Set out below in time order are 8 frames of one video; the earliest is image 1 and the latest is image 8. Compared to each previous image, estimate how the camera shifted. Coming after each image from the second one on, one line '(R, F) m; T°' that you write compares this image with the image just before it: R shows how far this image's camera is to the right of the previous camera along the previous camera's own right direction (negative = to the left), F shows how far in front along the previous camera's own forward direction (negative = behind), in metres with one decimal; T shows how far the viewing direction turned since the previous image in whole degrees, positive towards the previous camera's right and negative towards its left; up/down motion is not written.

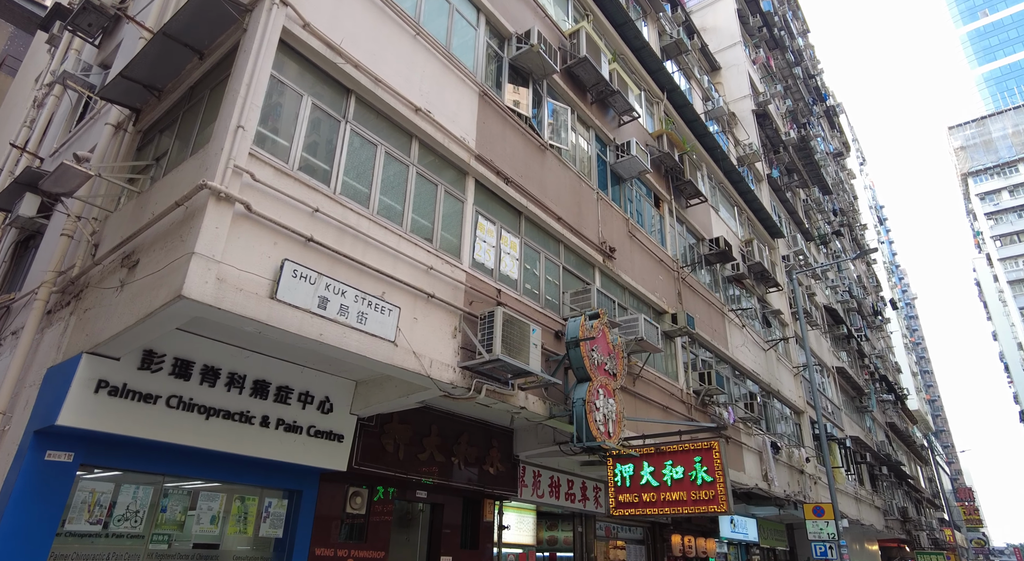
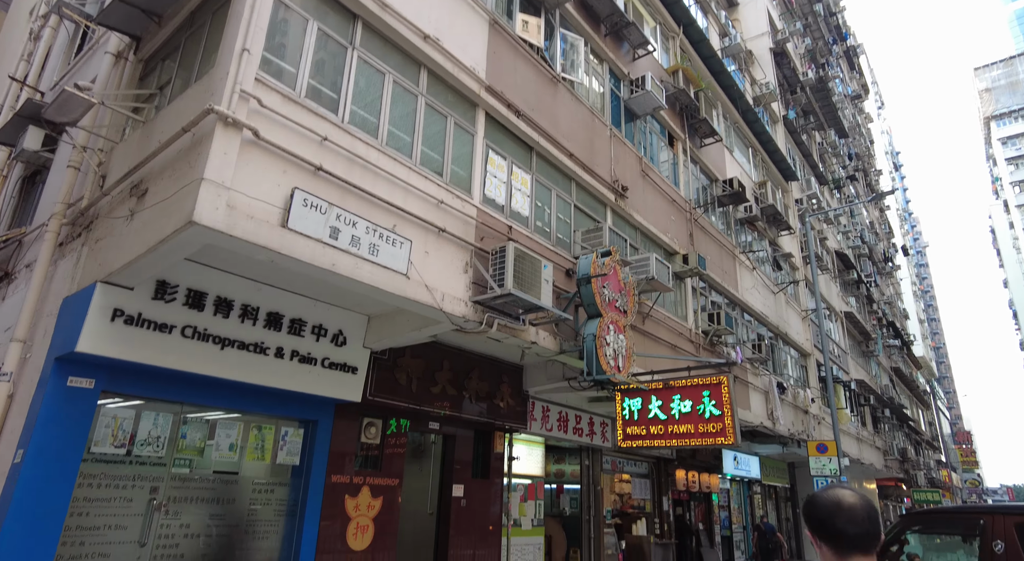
(0.0, 0.0) m; -1°
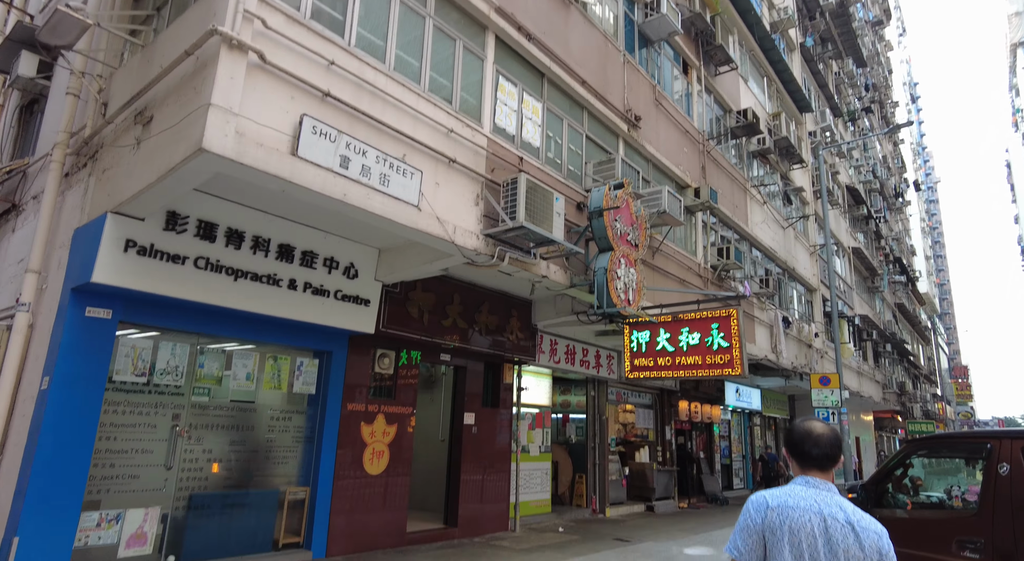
(-0.1, 0.0) m; 0°
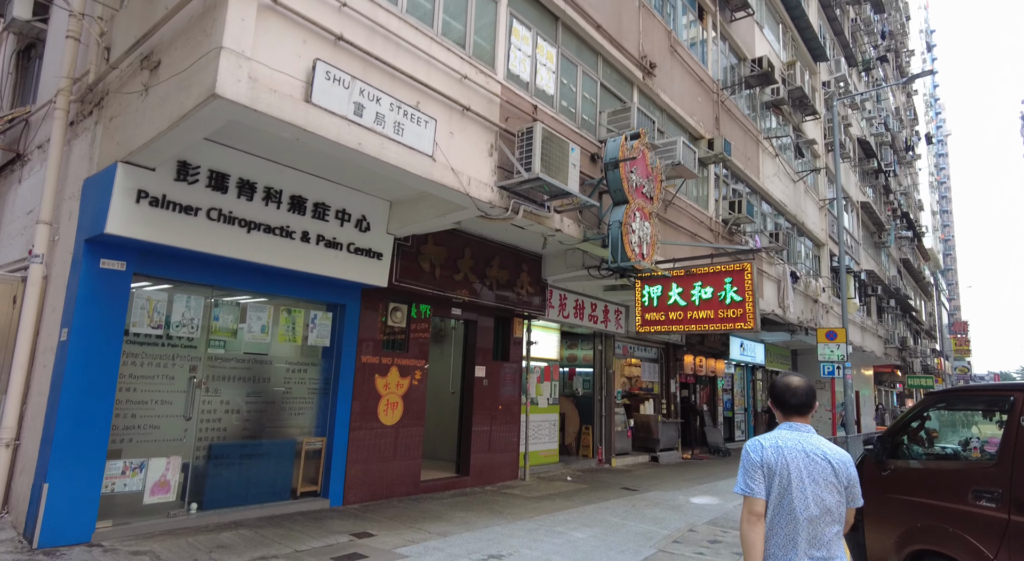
(-0.1, +0.1) m; 0°
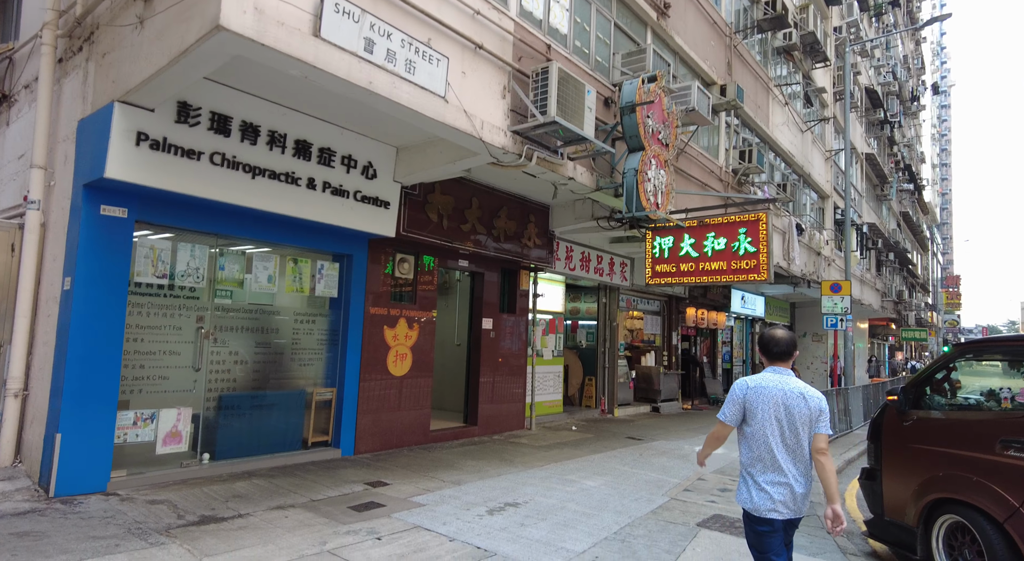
(-0.2, +0.2) m; 0°
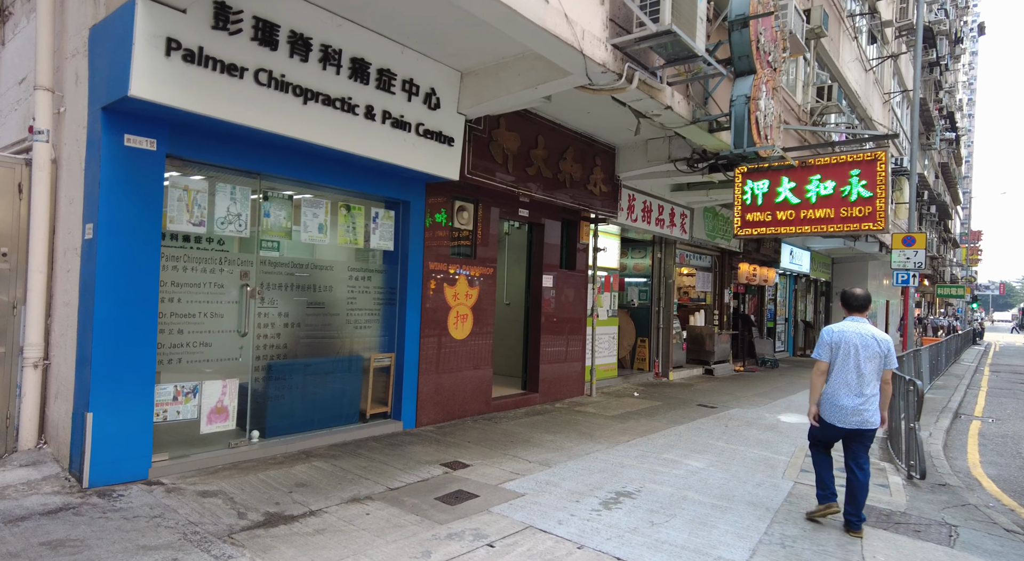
(-0.8, +1.0) m; -1°
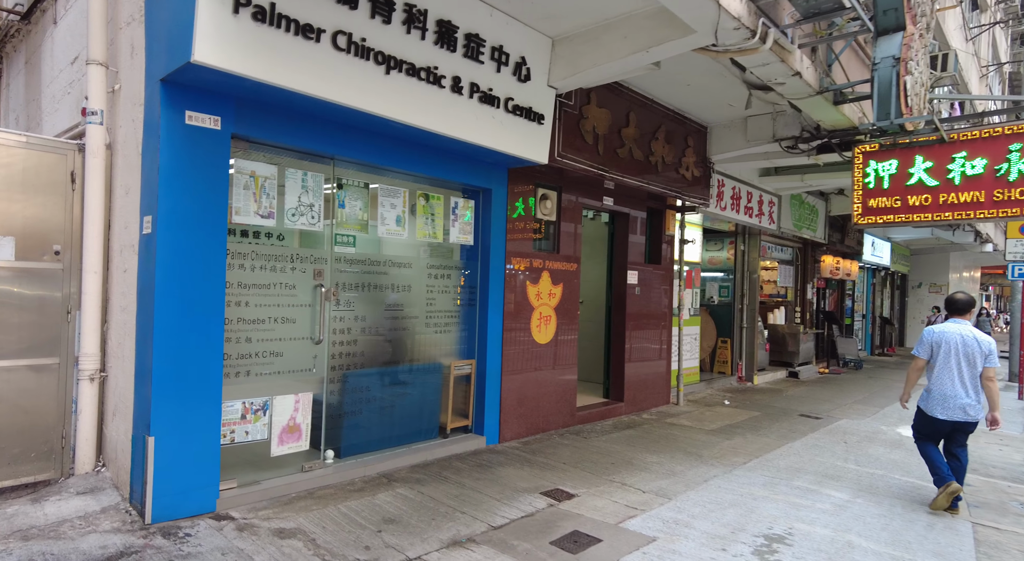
(-0.5, +0.8) m; -4°
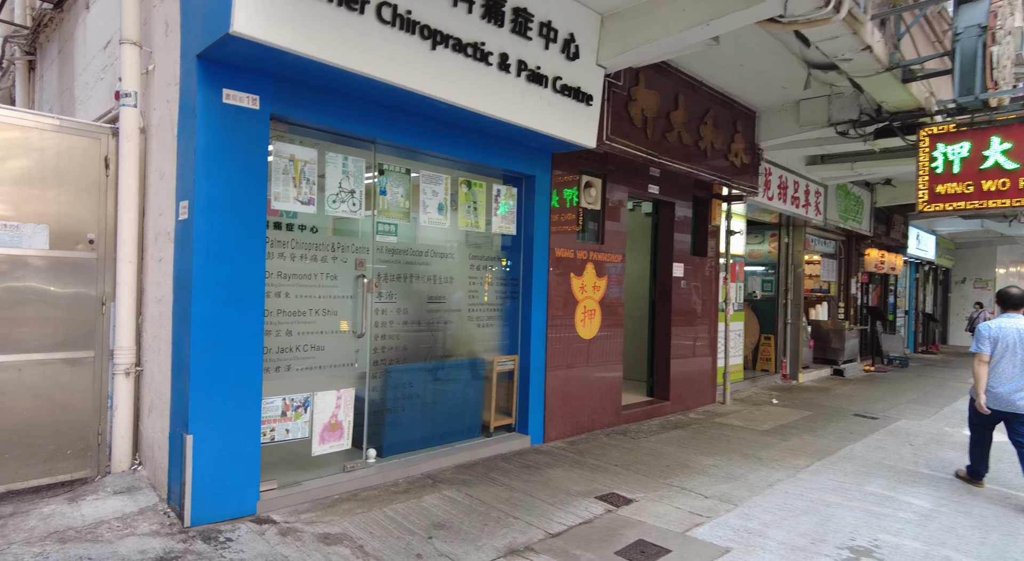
(-0.2, +0.3) m; -2°
